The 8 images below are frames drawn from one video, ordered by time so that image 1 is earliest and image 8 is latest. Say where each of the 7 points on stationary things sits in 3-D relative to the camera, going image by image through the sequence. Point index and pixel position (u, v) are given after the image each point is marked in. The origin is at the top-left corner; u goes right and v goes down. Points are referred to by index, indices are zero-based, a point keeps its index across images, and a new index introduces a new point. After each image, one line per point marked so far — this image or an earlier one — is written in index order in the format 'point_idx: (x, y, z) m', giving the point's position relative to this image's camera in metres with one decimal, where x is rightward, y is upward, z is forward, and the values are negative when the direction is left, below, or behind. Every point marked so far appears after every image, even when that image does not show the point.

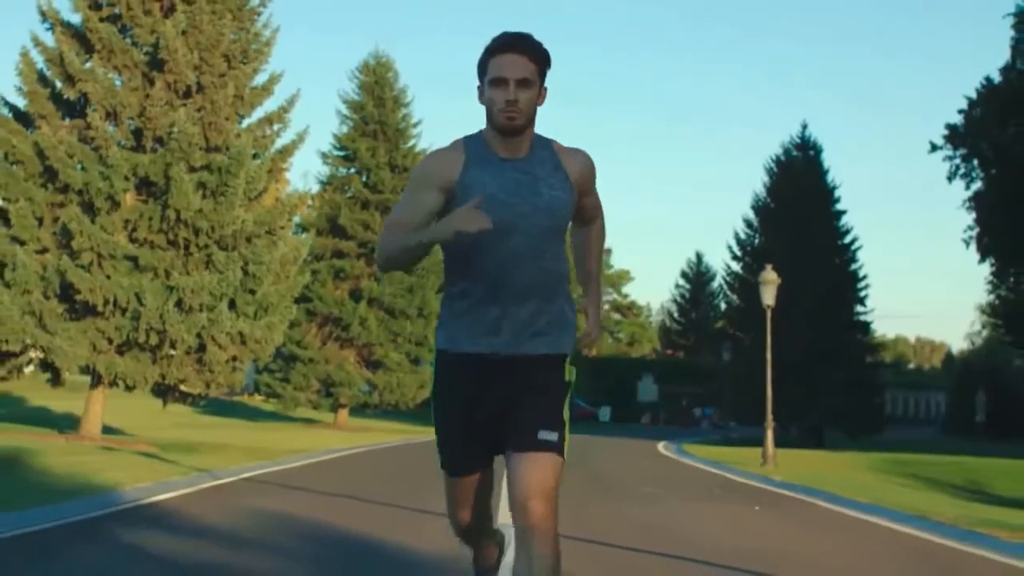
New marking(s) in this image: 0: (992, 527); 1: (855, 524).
0: (+5.3, -2.6, +15.4) m
1: (+3.9, -2.6, +15.2) m
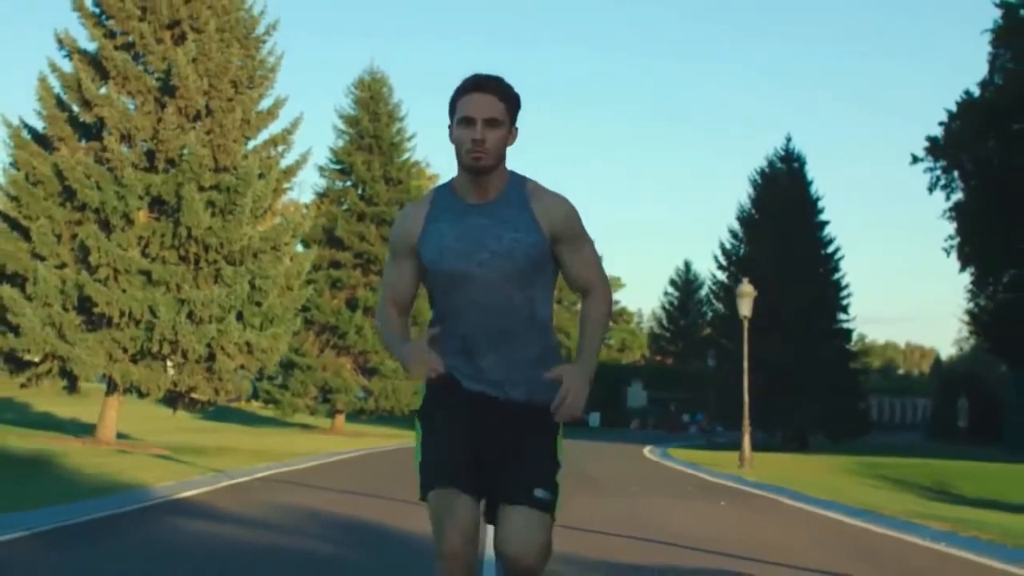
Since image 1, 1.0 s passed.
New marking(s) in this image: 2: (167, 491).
0: (+5.2, -2.8, +17.2) m
1: (+3.7, -2.8, +17.0) m
2: (-4.3, -2.5, +17.5) m
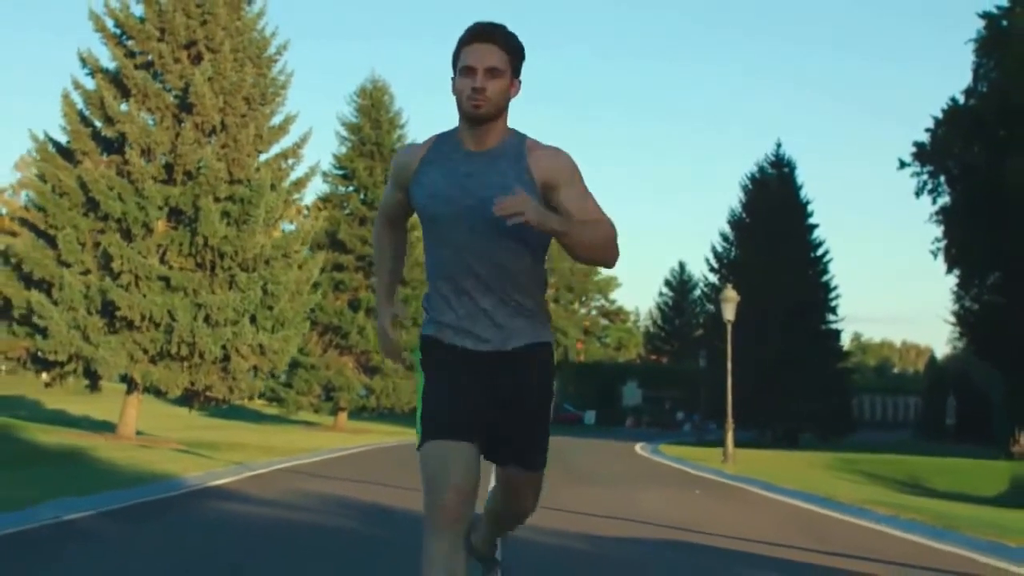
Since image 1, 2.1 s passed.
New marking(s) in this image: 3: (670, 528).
0: (+5.2, -3.0, +19.2) m
1: (+3.7, -2.9, +19.0) m
2: (-4.3, -2.7, +19.4) m
3: (+1.8, -2.6, +14.9) m
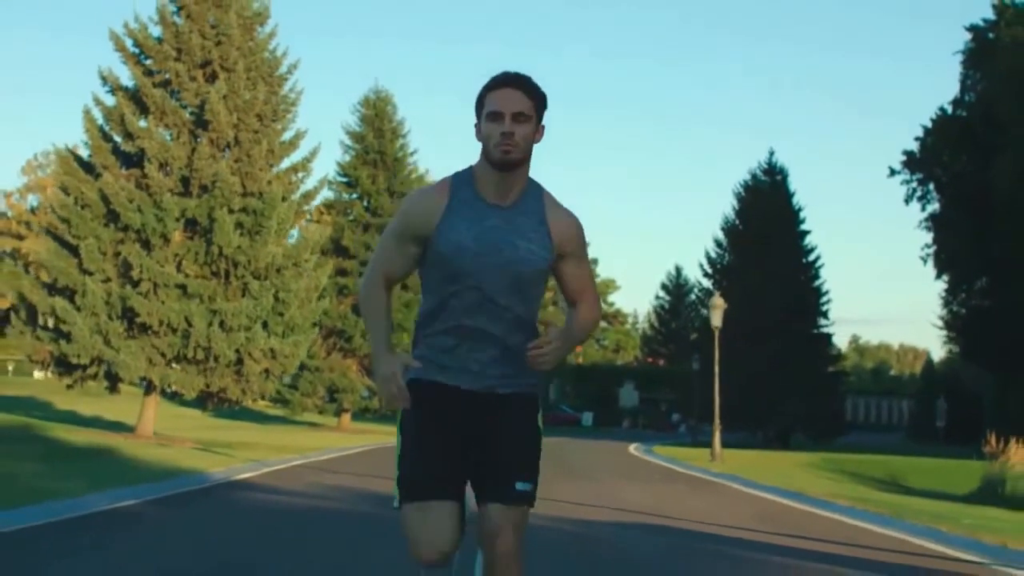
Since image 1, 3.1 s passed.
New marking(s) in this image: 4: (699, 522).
0: (+5.1, -3.2, +20.9) m
1: (+3.6, -3.1, +20.7) m
2: (-4.4, -2.8, +21.2) m
3: (+1.7, -2.7, +16.7) m
4: (+2.2, -2.7, +16.3) m
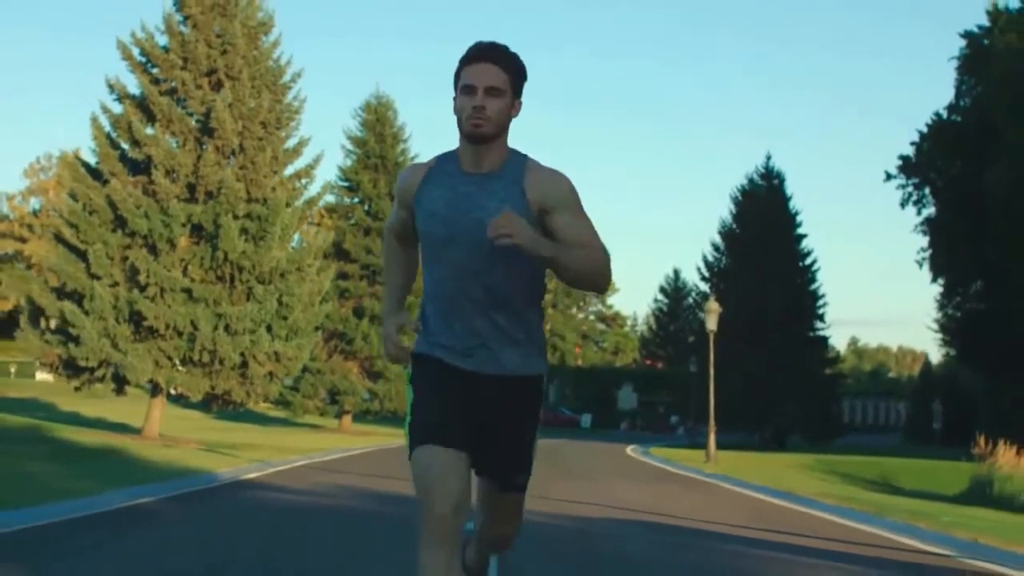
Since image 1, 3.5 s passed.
0: (+5.1, -3.3, +21.6) m
1: (+3.6, -3.2, +21.4) m
2: (-4.4, -2.9, +21.9) m
3: (+1.7, -2.8, +17.4) m
4: (+2.2, -2.8, +17.0) m
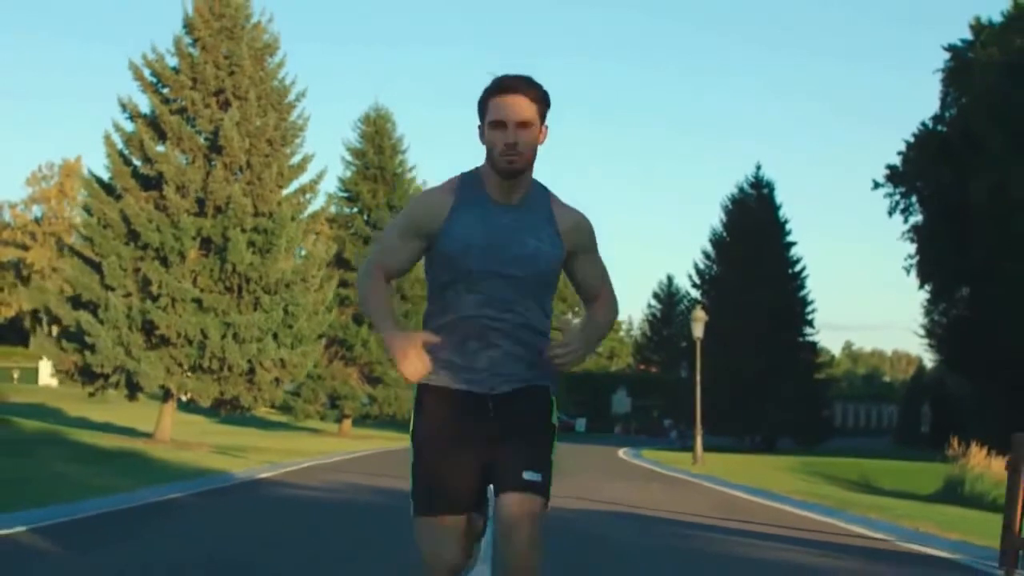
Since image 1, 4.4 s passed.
0: (+5.0, -3.5, +23.3) m
1: (+3.5, -3.4, +23.1) m
2: (-4.5, -3.1, +23.5) m
3: (+1.6, -3.0, +19.0) m
4: (+2.1, -3.0, +18.7) m
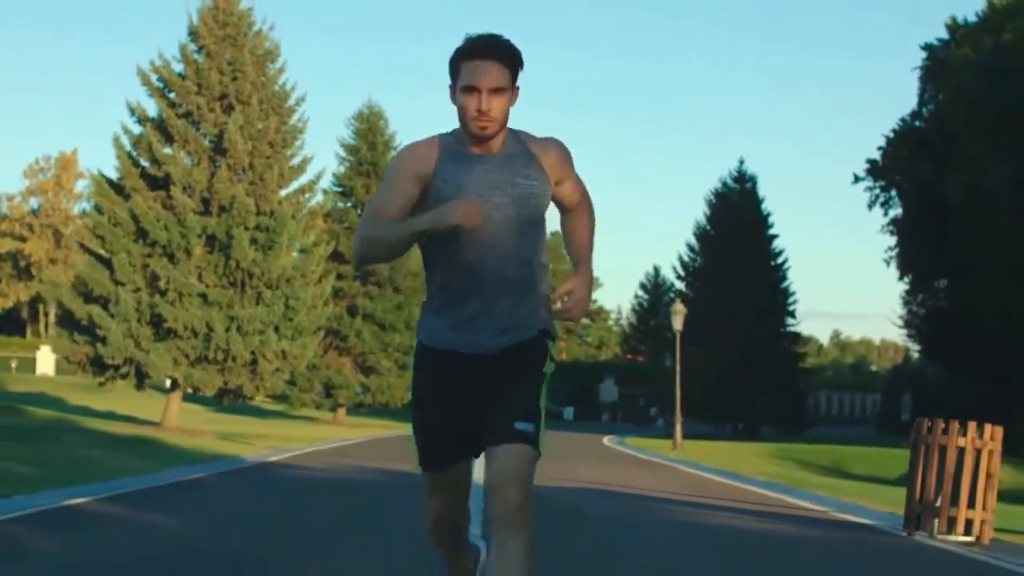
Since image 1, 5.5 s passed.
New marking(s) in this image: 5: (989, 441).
0: (+4.8, -3.5, +25.4) m
1: (+3.3, -3.4, +25.2) m
2: (-4.7, -3.1, +25.5) m
3: (+1.4, -3.0, +21.1) m
4: (+1.9, -3.0, +20.7) m
5: (+4.7, -1.5, +13.9) m
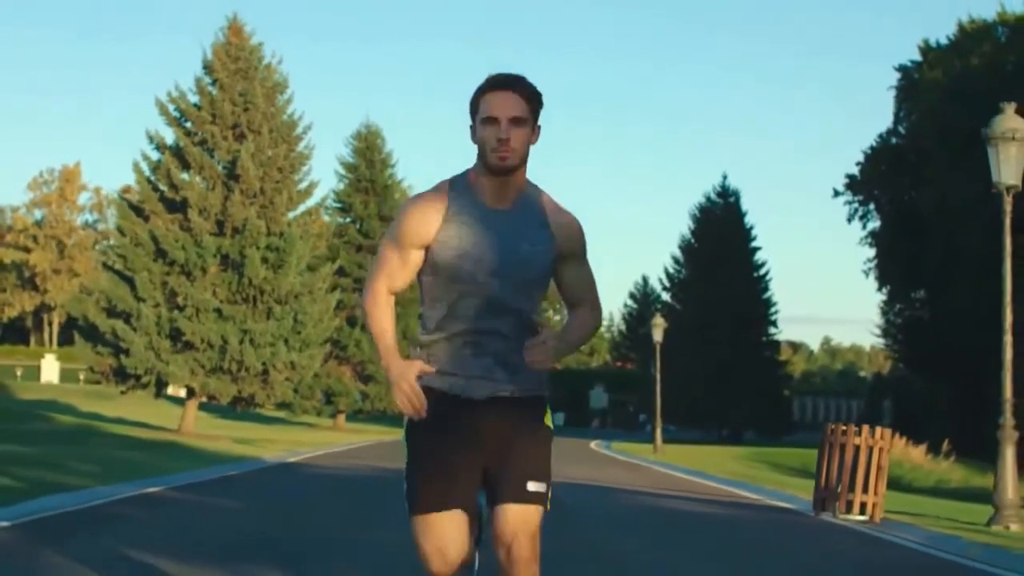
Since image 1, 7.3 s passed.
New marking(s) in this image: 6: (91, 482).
0: (+4.6, -3.8, +28.5) m
1: (+3.1, -3.8, +28.2) m
2: (-4.9, -3.5, +28.6) m
3: (+1.3, -3.4, +24.2) m
4: (+1.8, -3.4, +23.8) m
5: (+4.6, -1.9, +17.0) m
6: (-6.1, -2.8, +20.1) m
